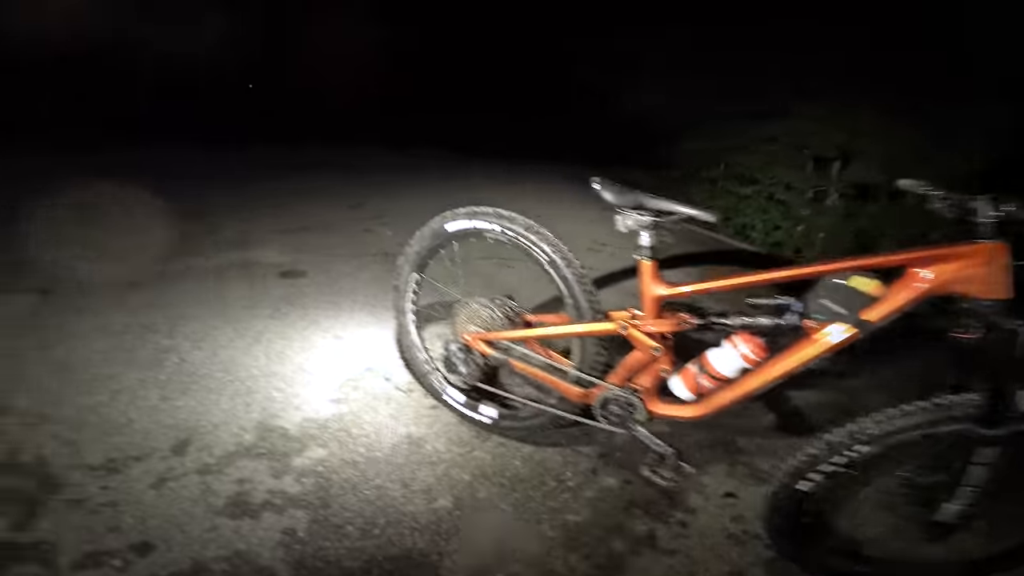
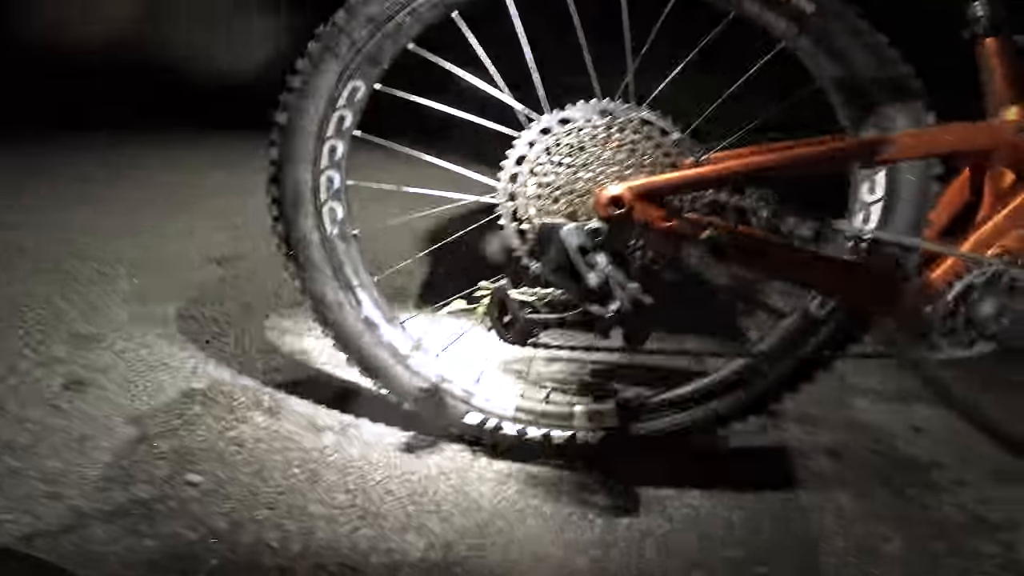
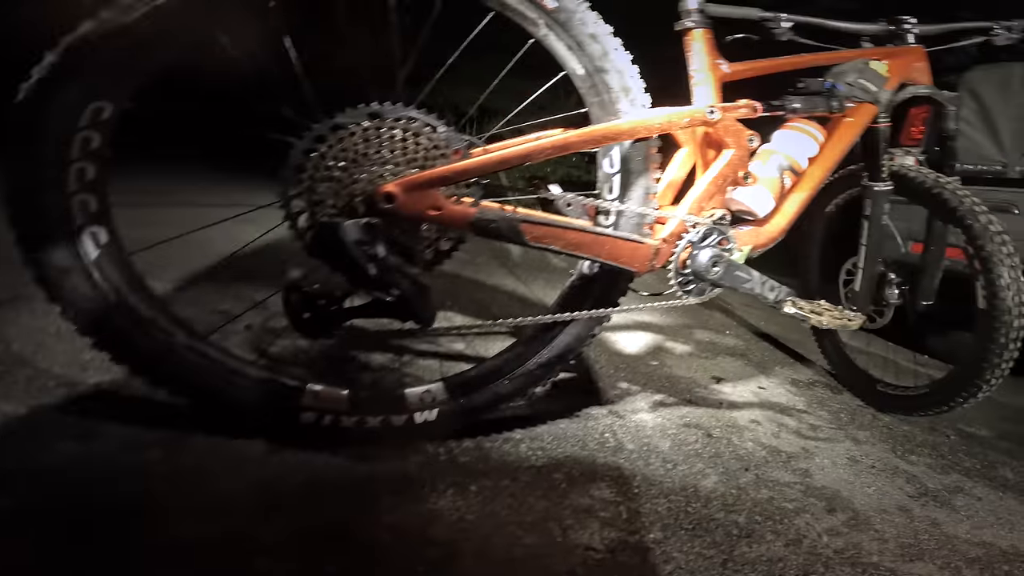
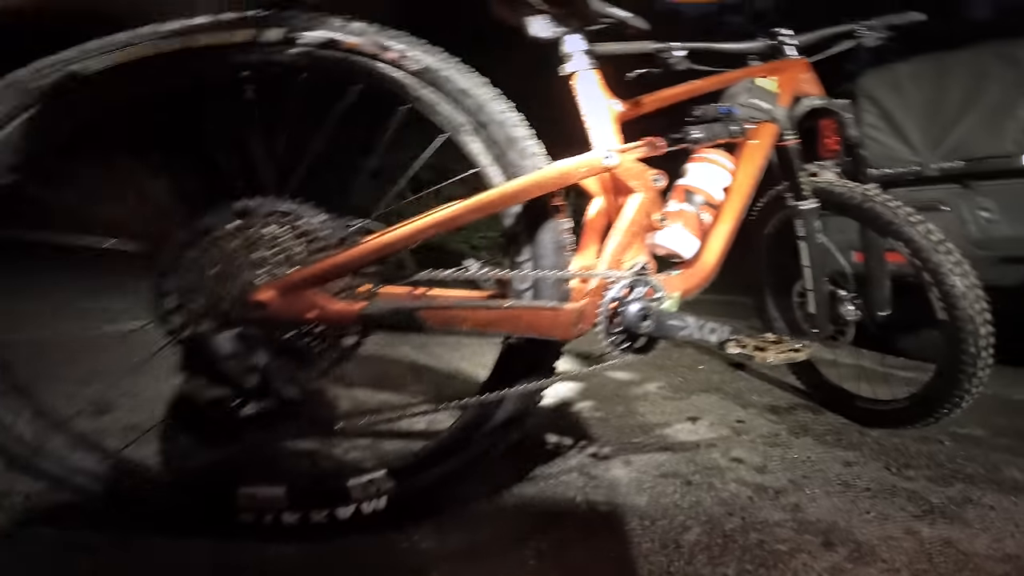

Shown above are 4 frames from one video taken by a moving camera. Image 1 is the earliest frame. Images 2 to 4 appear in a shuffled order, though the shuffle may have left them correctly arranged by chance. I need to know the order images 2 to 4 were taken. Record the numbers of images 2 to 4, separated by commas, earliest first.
2, 3, 4
